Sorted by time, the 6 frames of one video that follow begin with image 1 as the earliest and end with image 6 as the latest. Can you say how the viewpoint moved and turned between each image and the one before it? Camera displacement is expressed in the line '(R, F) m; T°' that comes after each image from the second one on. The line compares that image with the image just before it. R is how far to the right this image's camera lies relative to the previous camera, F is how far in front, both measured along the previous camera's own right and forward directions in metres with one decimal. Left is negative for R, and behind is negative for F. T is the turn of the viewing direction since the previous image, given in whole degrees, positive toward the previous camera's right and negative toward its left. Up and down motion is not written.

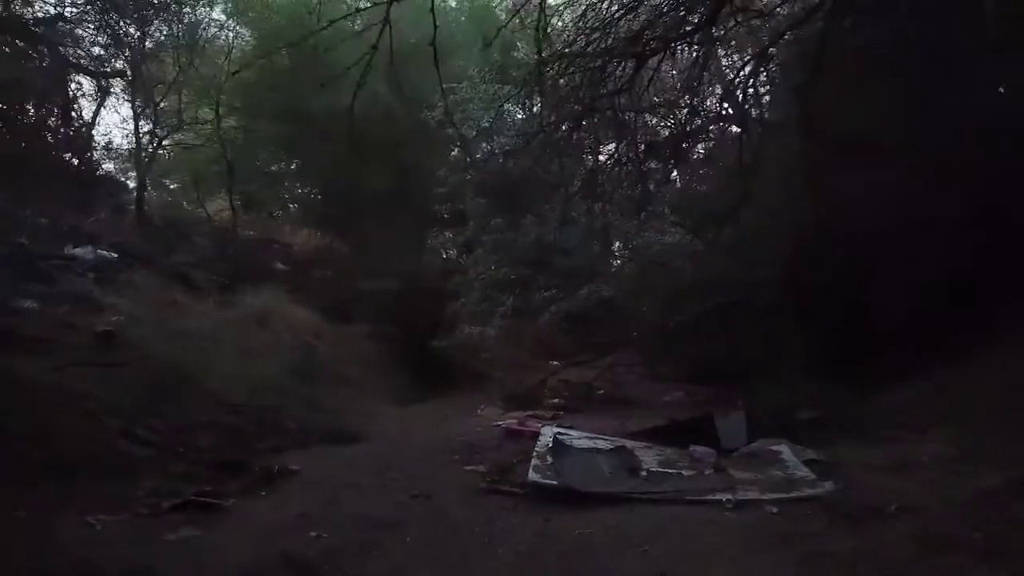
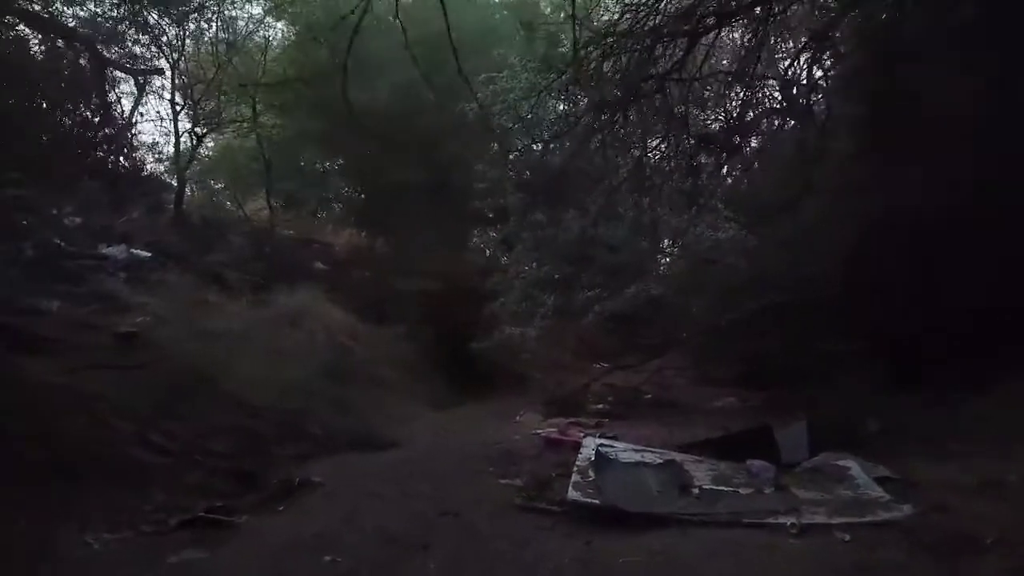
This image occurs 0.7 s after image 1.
(+0.1, +0.5) m; -3°
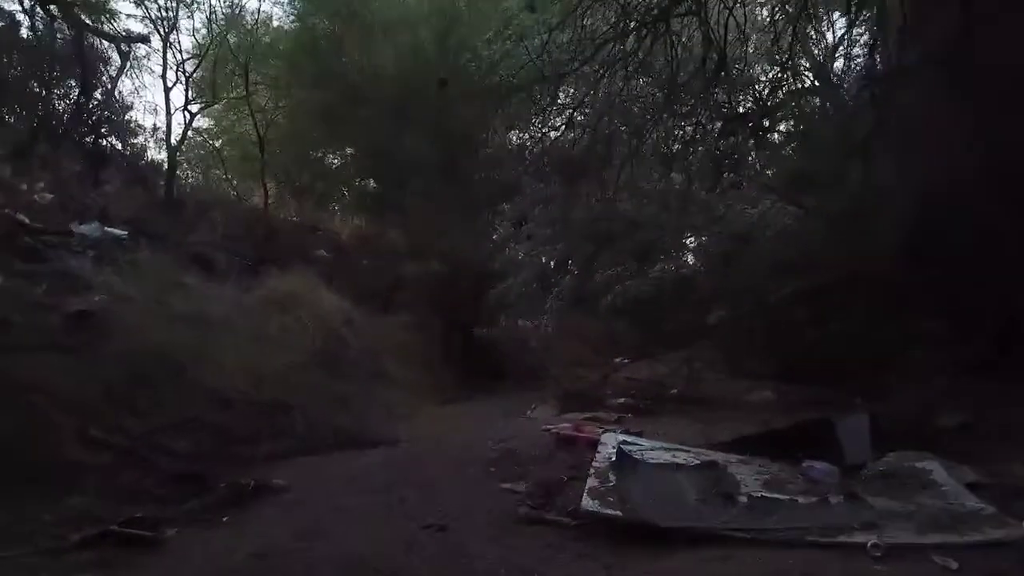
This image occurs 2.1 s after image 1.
(+0.1, +1.1) m; -1°
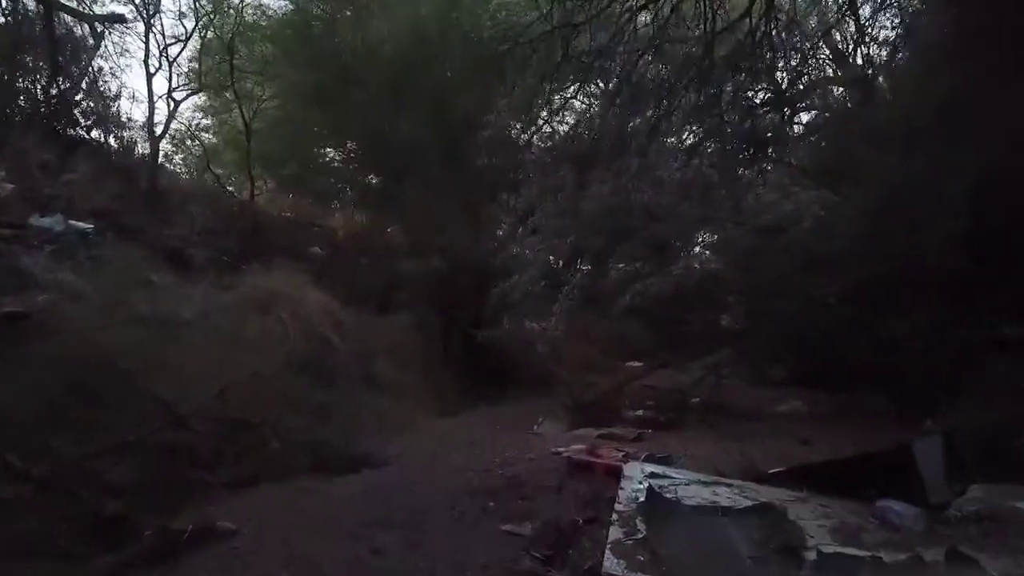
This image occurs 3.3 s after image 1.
(0.0, +1.0) m; -1°
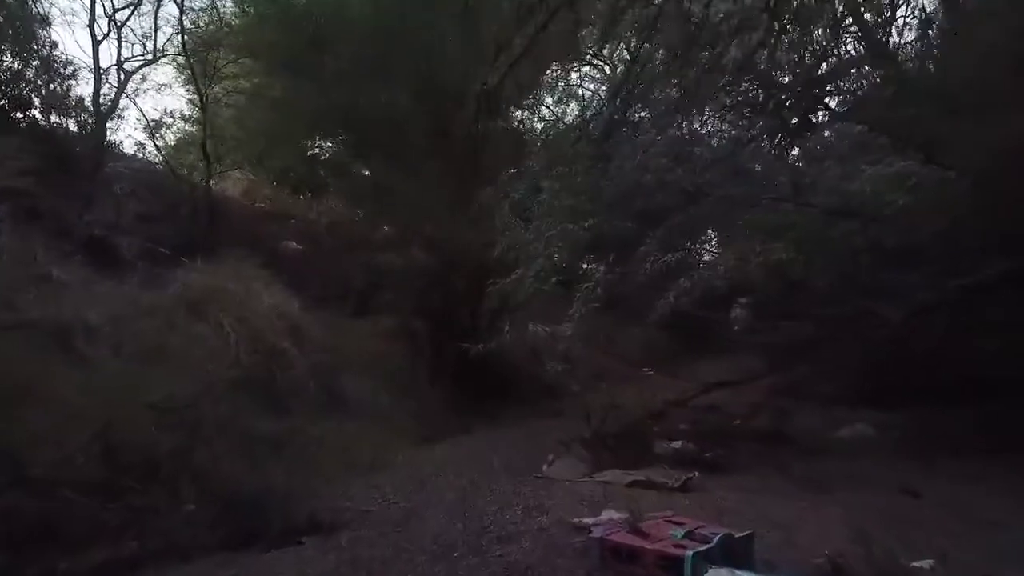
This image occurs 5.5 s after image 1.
(0.0, +1.8) m; 0°
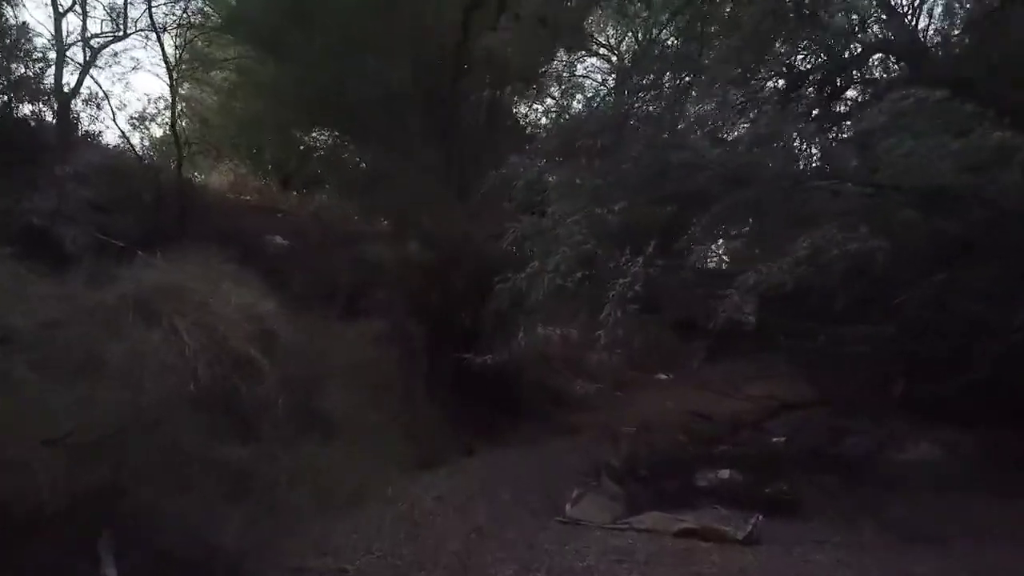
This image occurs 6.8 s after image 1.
(-0.1, +1.1) m; 0°
